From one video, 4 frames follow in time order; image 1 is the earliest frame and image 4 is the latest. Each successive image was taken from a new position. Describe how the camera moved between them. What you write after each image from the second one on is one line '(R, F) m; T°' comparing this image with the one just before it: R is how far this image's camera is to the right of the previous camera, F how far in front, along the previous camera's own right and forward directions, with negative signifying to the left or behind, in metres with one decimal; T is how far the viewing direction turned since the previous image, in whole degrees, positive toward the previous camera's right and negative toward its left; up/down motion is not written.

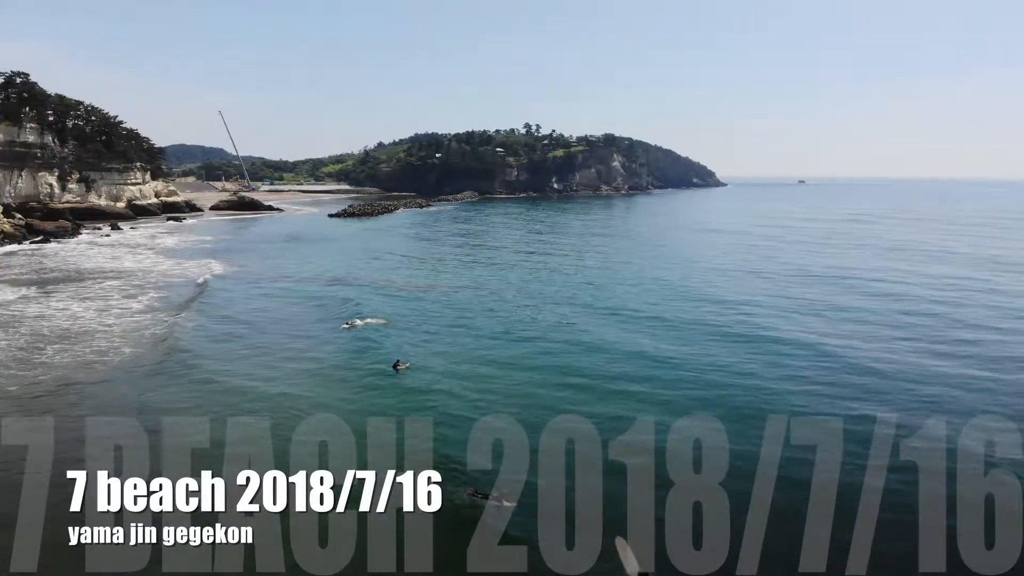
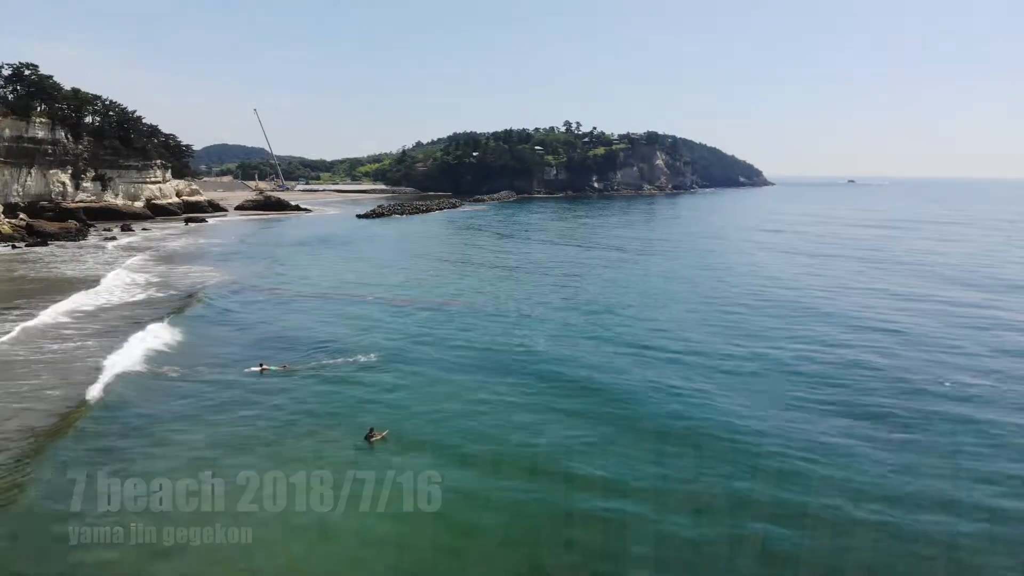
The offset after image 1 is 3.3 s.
(+0.1, +3.3) m; -3°
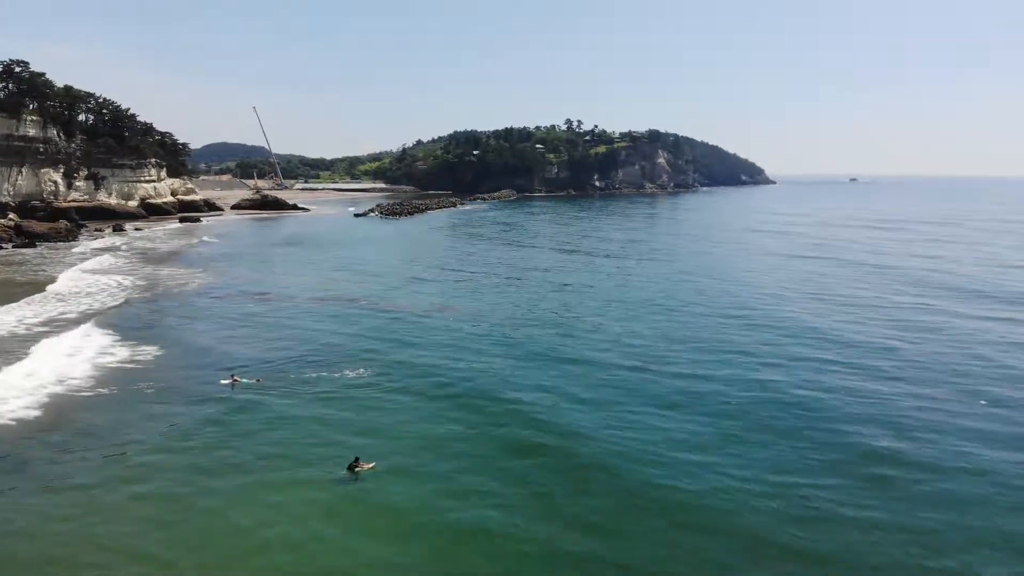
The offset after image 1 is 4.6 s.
(0.0, +0.7) m; 0°
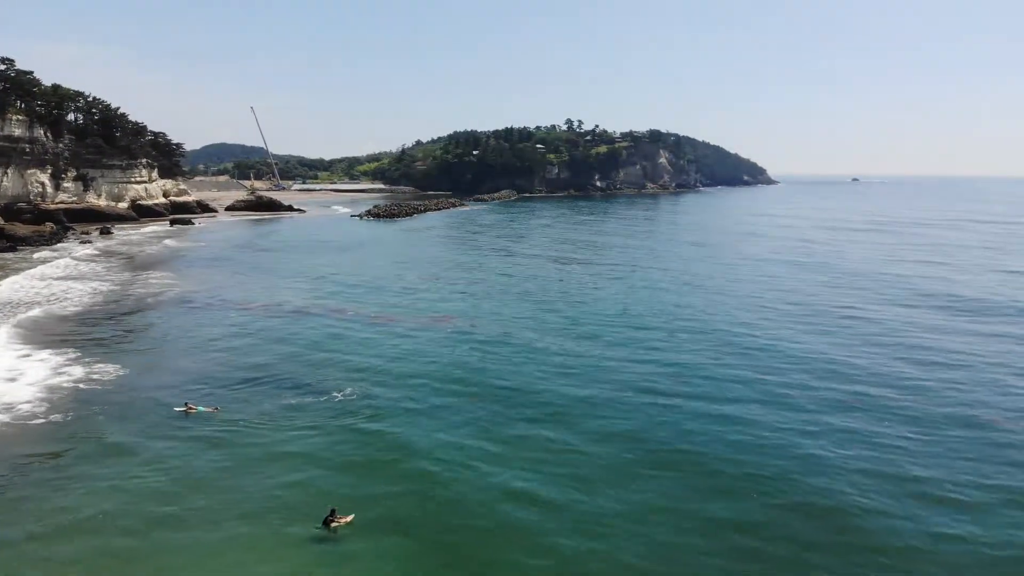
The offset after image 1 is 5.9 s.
(0.0, +1.0) m; 0°
